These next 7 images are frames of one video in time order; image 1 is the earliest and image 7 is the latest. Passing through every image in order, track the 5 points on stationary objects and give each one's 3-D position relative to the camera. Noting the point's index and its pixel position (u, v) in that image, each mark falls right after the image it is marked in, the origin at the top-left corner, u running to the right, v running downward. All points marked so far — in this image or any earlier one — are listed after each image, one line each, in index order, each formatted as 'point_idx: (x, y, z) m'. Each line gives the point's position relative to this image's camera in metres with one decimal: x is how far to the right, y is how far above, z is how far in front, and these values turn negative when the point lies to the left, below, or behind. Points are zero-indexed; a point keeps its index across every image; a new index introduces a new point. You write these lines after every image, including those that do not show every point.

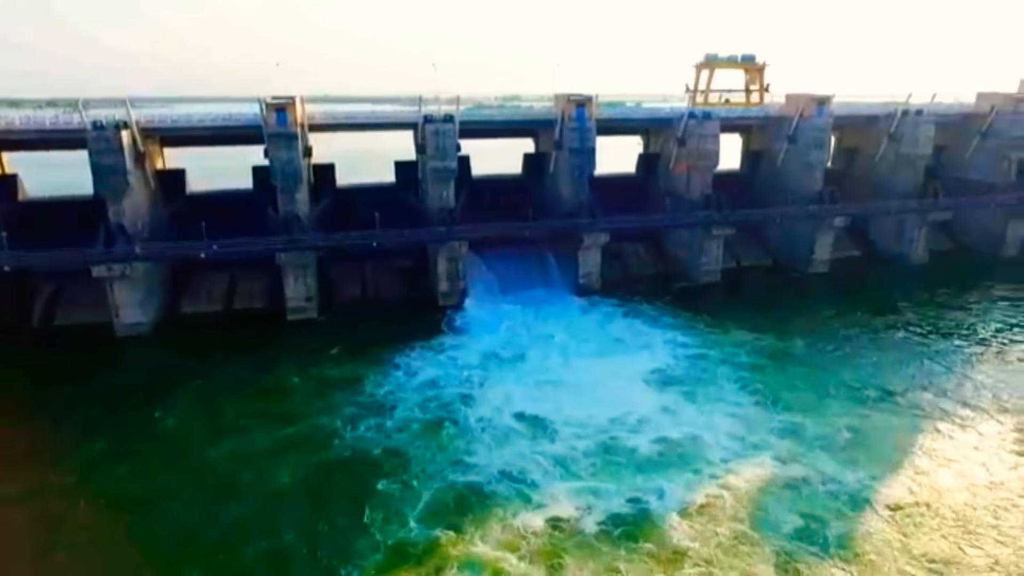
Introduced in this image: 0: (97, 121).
0: (-12.9, +5.2, +19.4) m
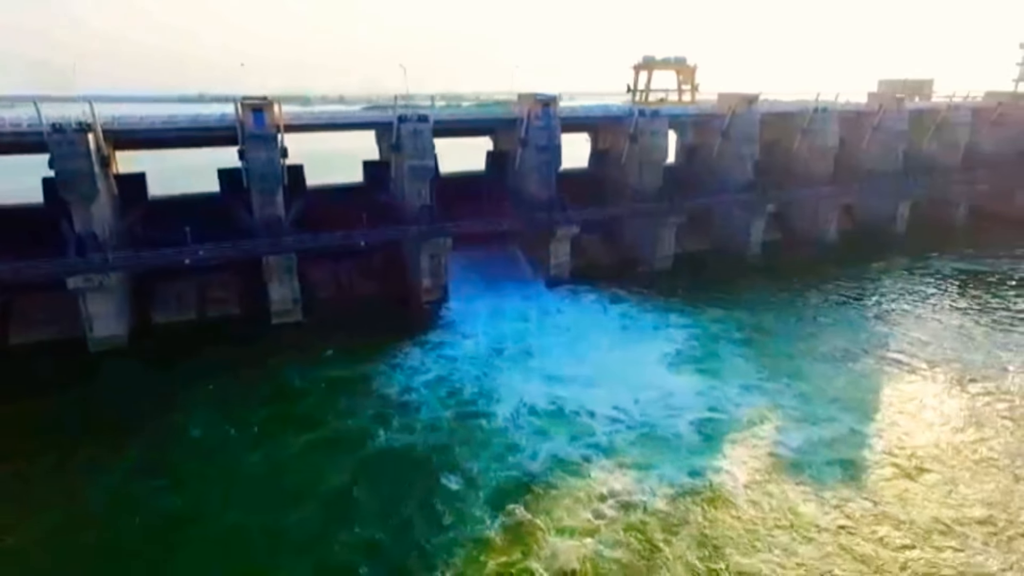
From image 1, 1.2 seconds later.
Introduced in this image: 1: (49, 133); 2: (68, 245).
0: (-13.2, +4.8, +18.1) m
1: (-13.4, +4.5, +17.9) m
2: (-13.6, +1.3, +19.0) m
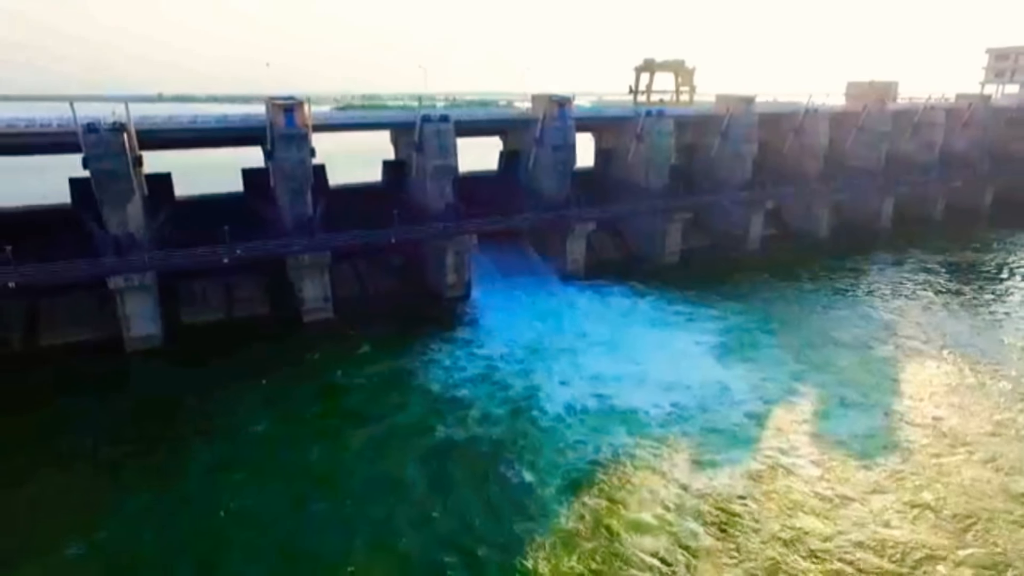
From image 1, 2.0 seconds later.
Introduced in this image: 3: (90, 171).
0: (-12.1, +4.8, +18.1) m
1: (-12.3, +4.4, +17.9) m
2: (-12.5, +1.3, +18.9) m
3: (-12.3, +3.4, +18.1) m
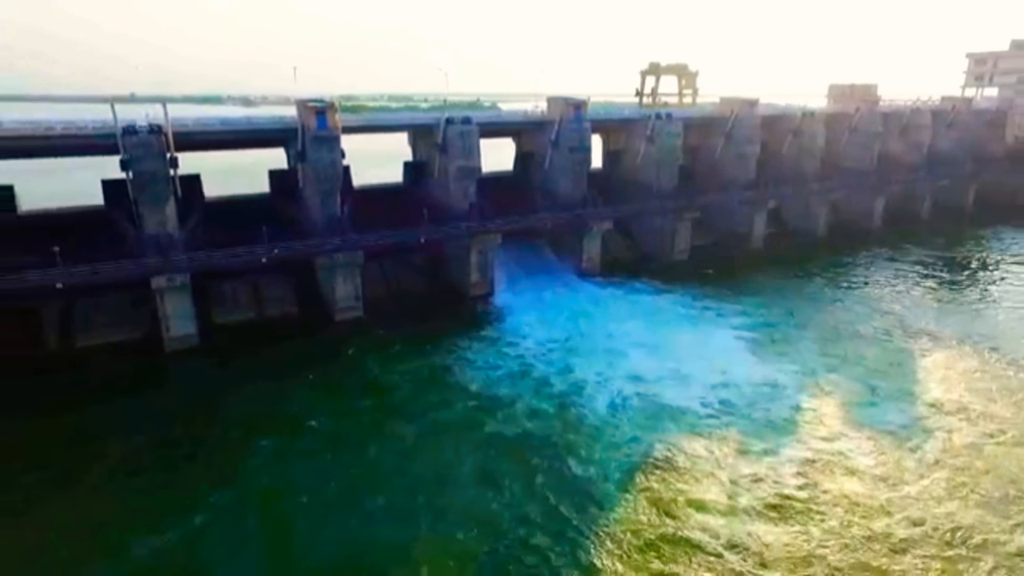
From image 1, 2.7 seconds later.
0: (-11.1, +4.8, +18.3) m
1: (-11.3, +4.4, +18.1) m
2: (-11.5, +1.3, +19.1) m
3: (-11.2, +3.4, +18.3) m
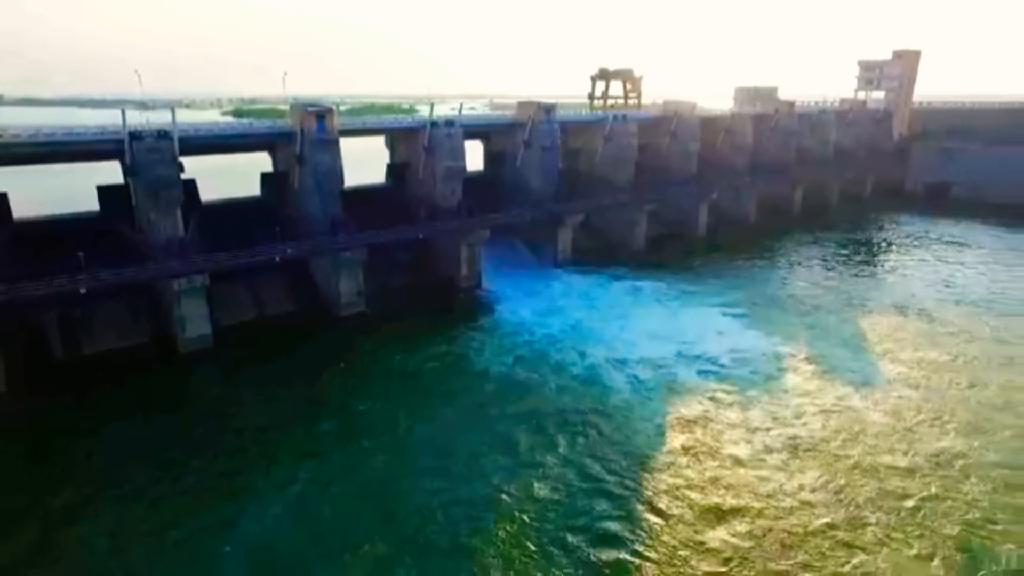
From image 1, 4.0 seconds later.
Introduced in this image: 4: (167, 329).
0: (-10.9, +4.7, +18.3) m
1: (-11.0, +4.3, +18.1) m
2: (-11.2, +1.1, +19.1) m
3: (-11.0, +3.3, +18.3) m
4: (-11.1, -1.3, +20.0) m
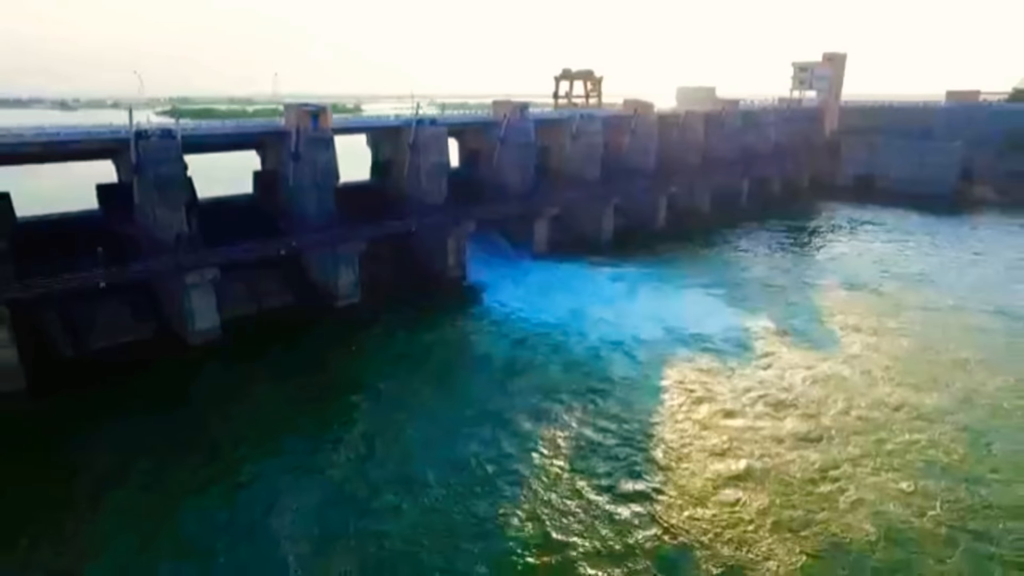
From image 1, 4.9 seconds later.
0: (-10.9, +4.8, +18.7) m
1: (-11.0, +4.4, +18.5) m
2: (-11.2, +1.2, +19.5) m
3: (-11.0, +3.4, +18.7) m
4: (-11.1, -1.2, +20.4) m
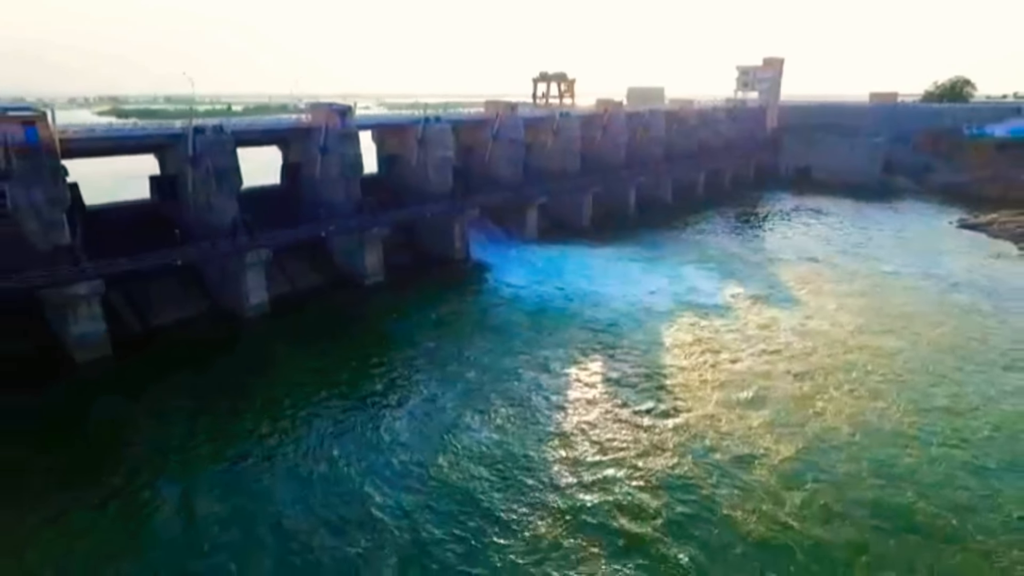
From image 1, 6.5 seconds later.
0: (-10.2, +5.5, +20.7) m
1: (-10.3, +5.1, +20.5) m
2: (-10.5, +1.9, +21.4) m
3: (-10.2, +4.1, +20.7) m
4: (-10.4, -0.5, +22.4) m
